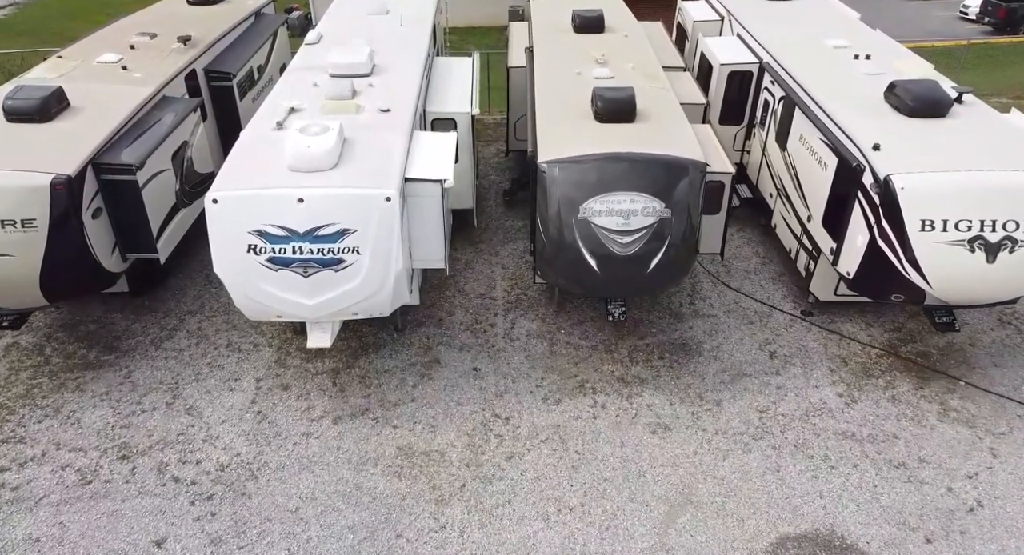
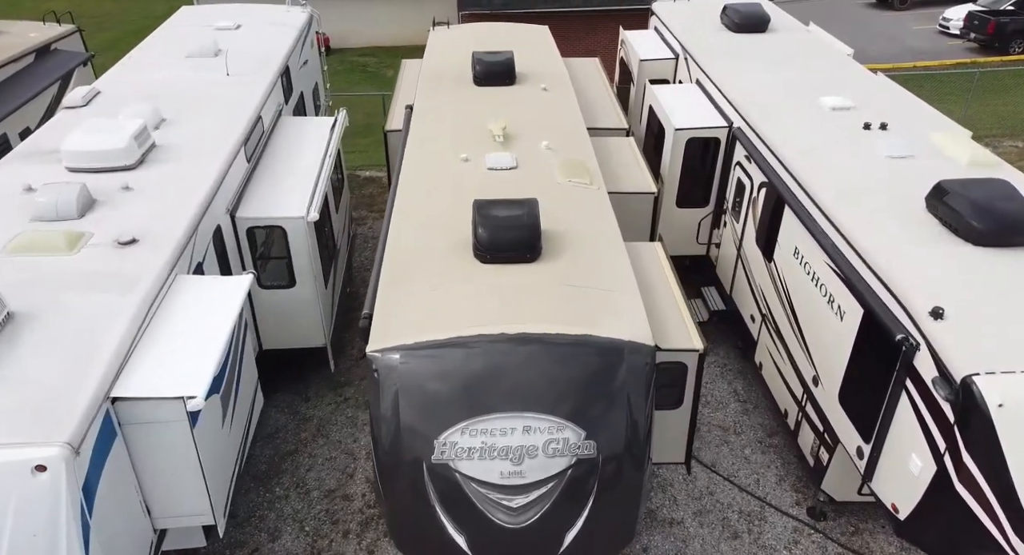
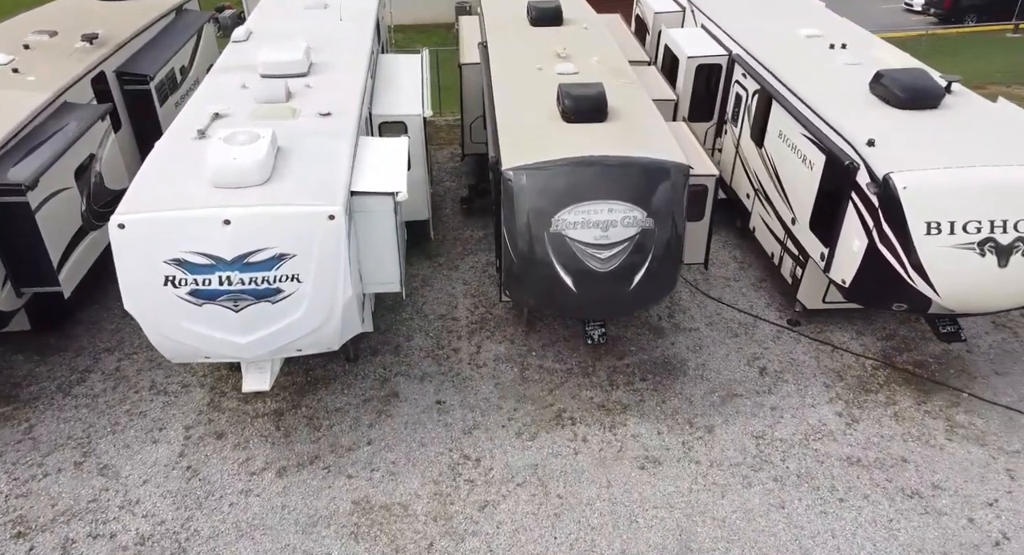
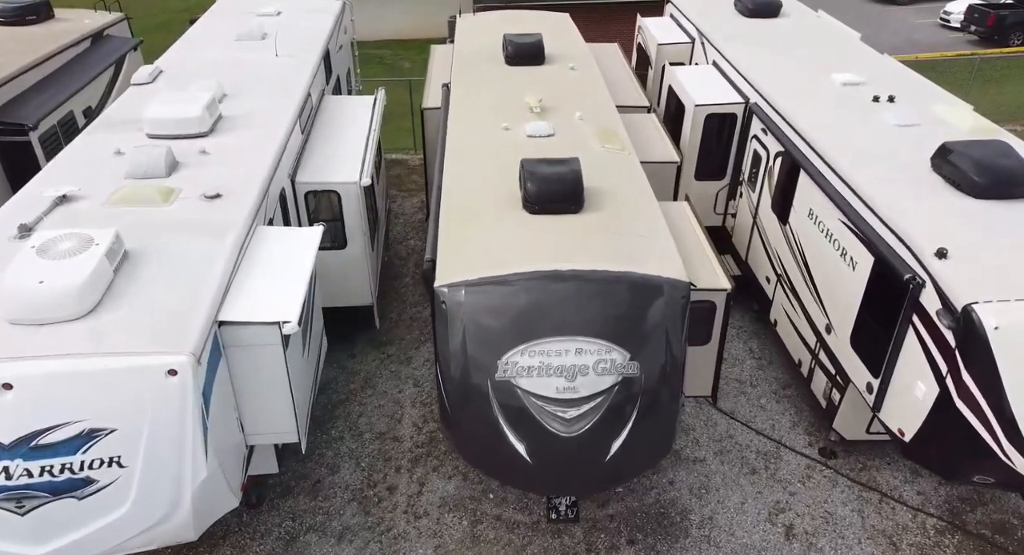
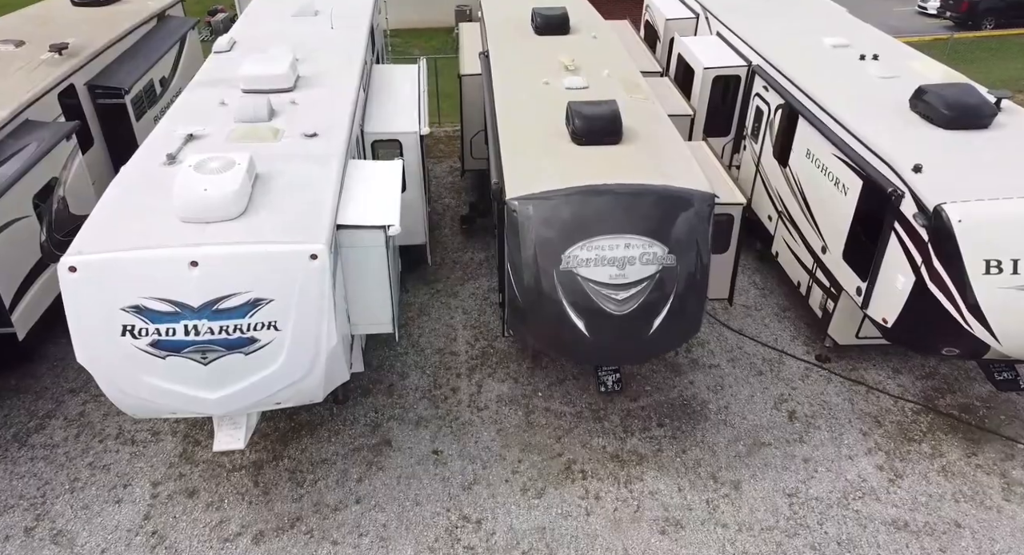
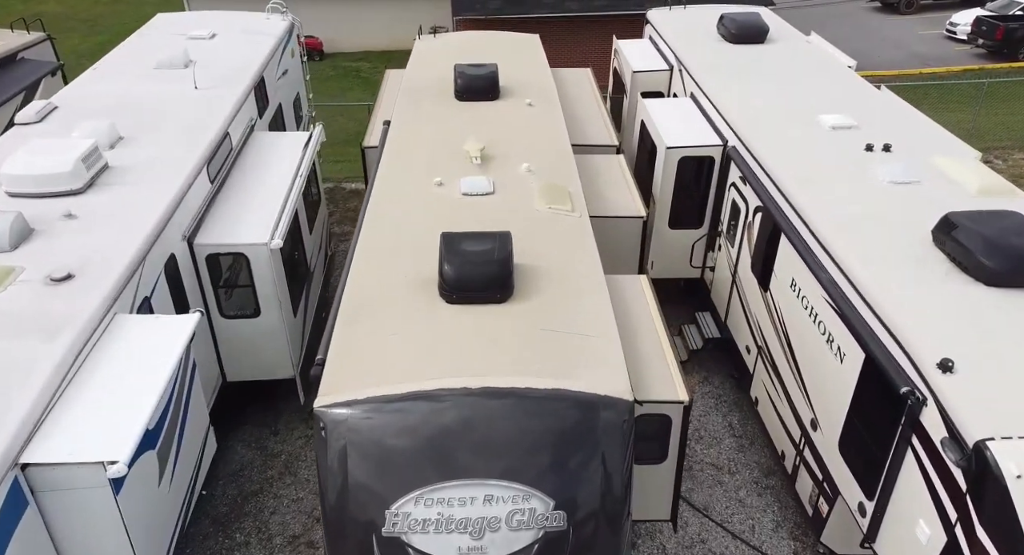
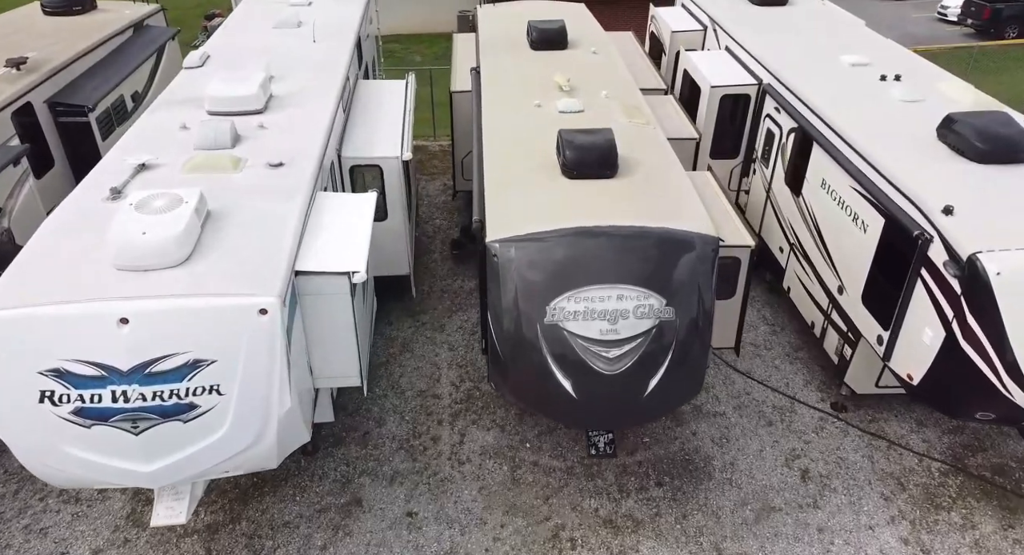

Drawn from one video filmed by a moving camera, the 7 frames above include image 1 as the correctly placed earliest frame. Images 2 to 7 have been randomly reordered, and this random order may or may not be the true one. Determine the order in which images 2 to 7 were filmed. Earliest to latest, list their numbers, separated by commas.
3, 5, 7, 4, 2, 6
